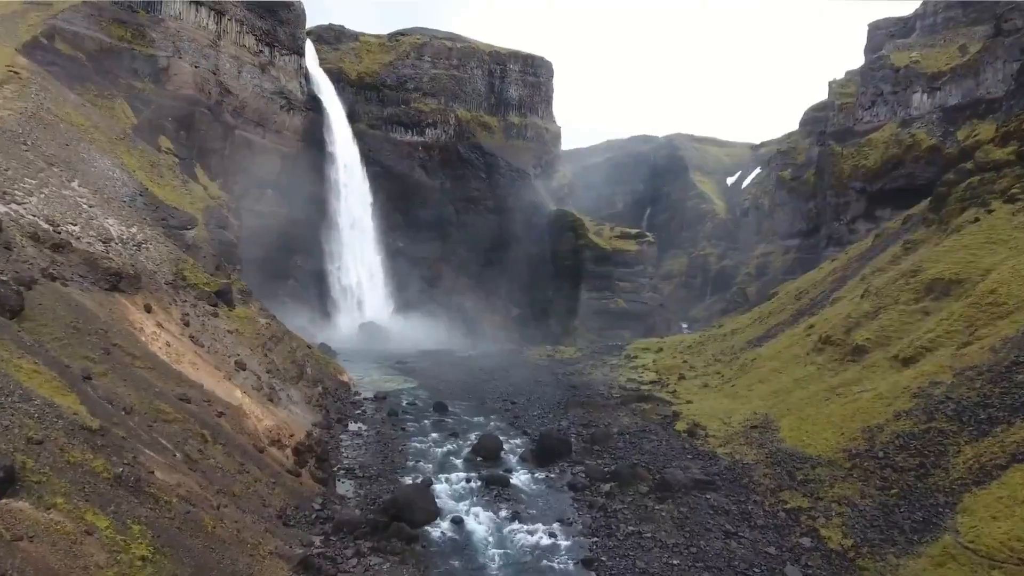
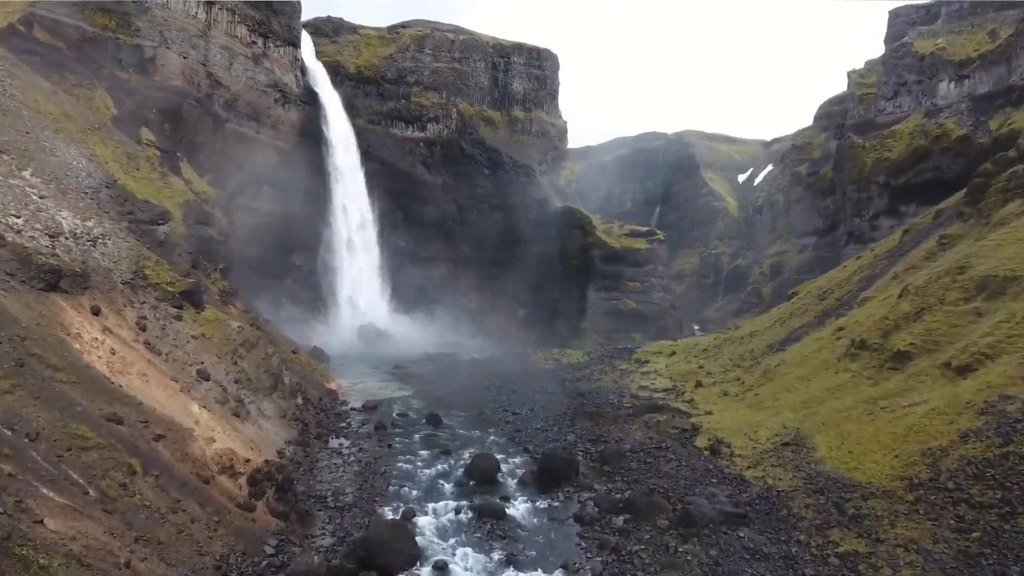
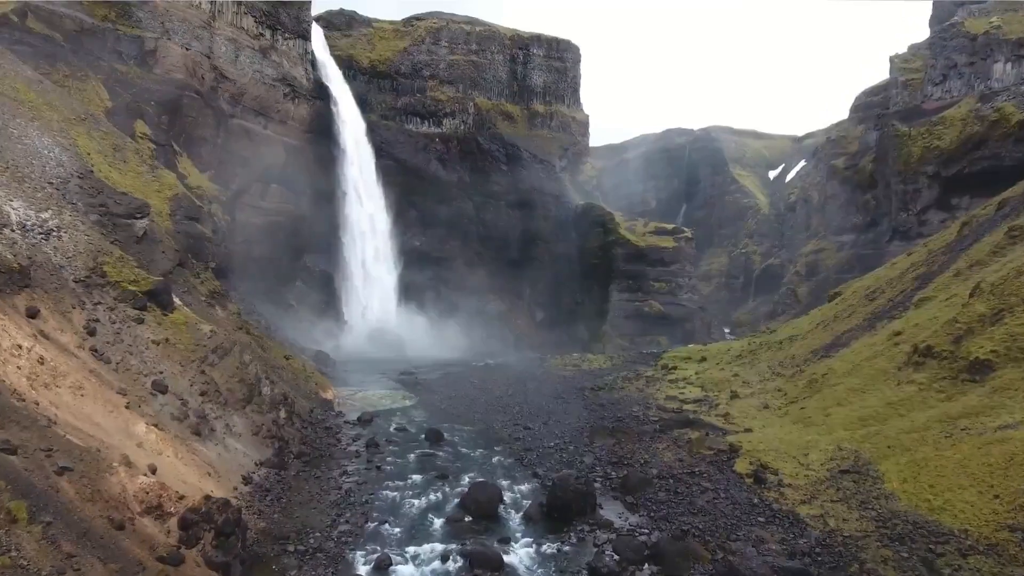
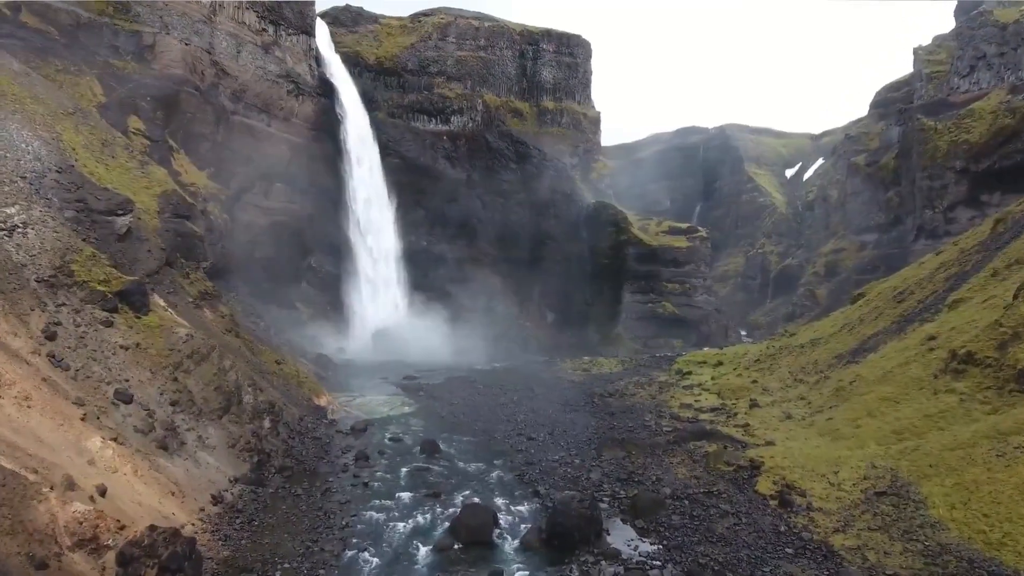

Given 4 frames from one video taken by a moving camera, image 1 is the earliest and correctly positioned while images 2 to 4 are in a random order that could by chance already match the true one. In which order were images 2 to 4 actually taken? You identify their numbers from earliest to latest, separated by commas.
2, 3, 4
